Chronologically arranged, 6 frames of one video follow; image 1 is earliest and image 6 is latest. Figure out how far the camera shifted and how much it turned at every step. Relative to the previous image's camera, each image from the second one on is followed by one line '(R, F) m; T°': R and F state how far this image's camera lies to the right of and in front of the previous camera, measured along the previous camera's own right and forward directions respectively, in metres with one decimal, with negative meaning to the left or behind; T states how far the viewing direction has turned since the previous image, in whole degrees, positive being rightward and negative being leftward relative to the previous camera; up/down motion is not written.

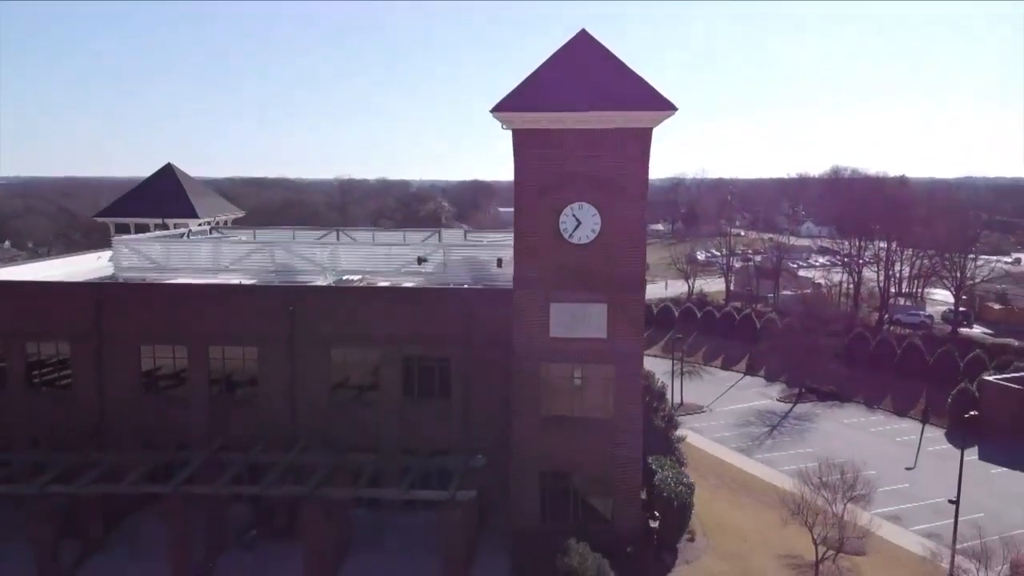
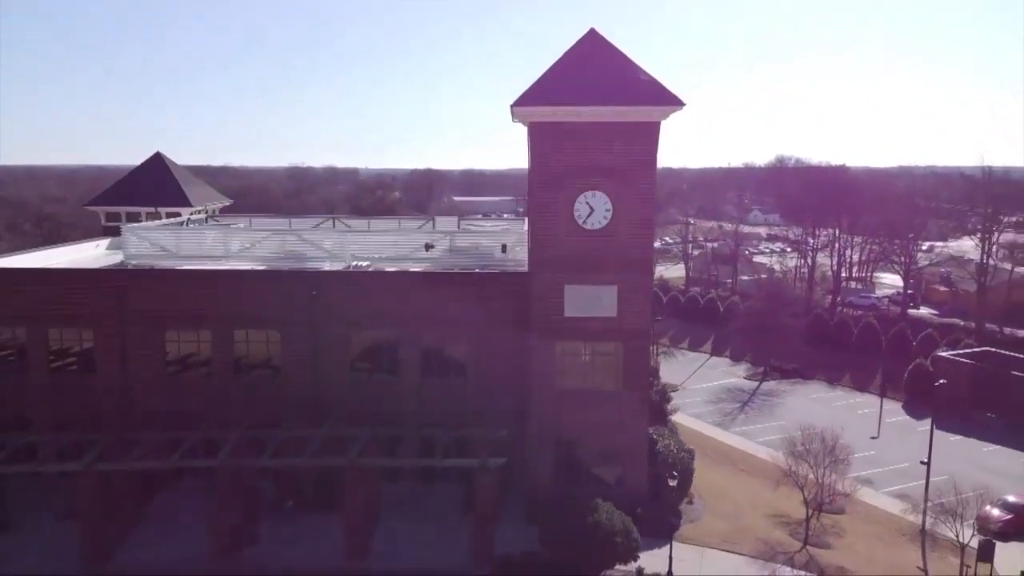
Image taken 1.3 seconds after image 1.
(-1.9, -1.3) m; +4°
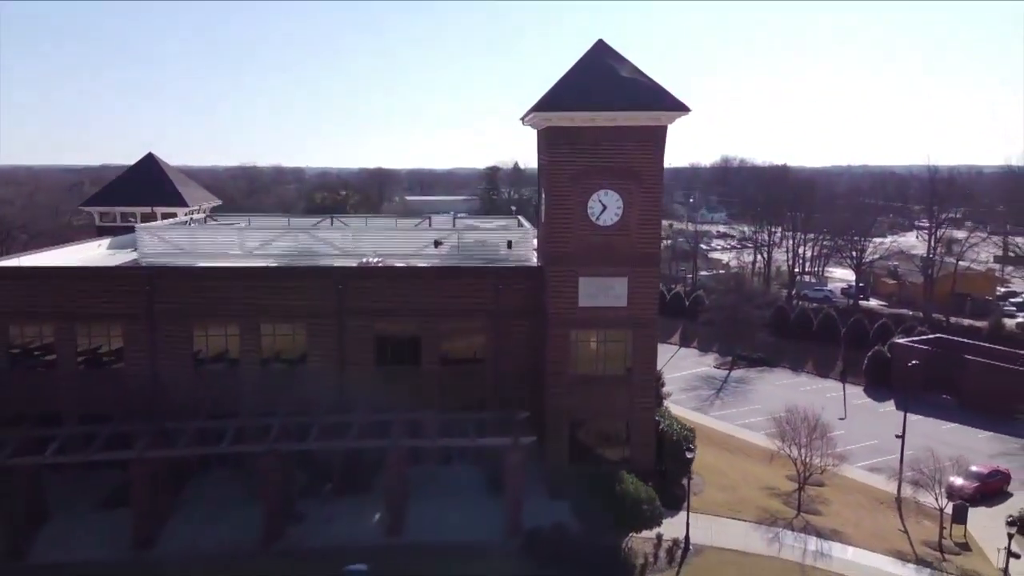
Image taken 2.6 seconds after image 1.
(-2.1, -1.4) m; +4°
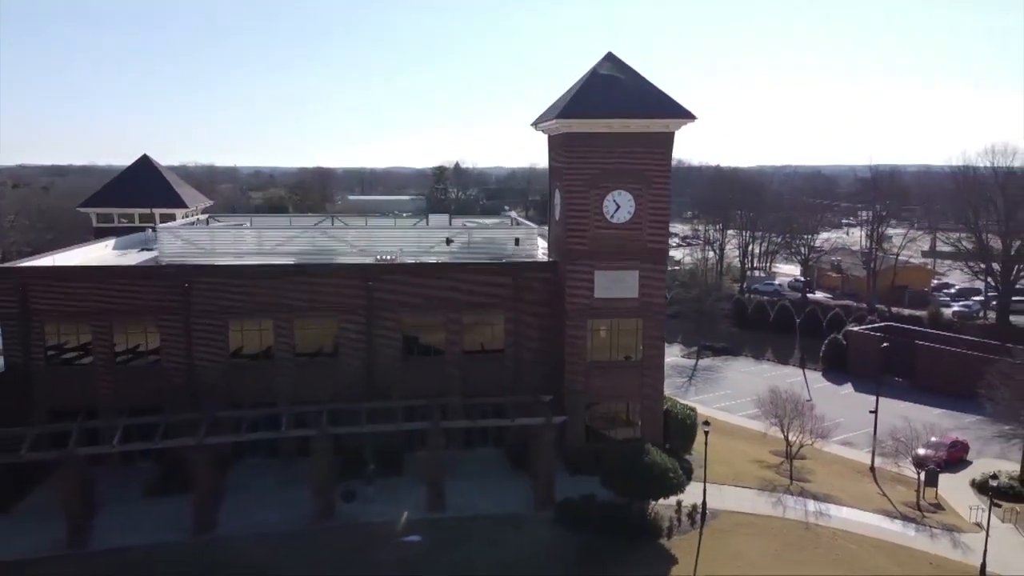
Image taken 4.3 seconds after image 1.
(-2.7, -1.7) m; +4°
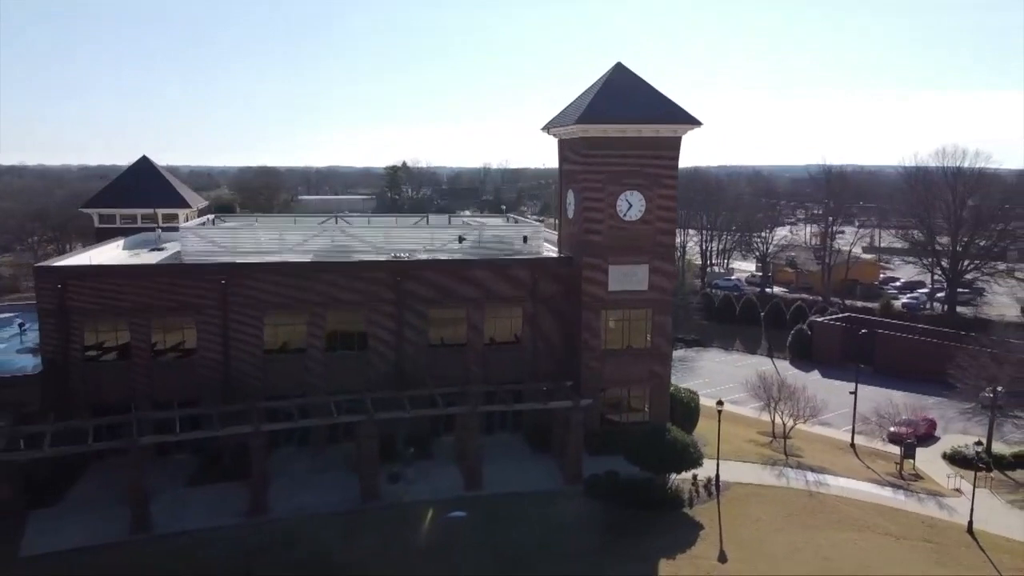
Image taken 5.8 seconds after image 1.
(-2.6, -1.6) m; +4°
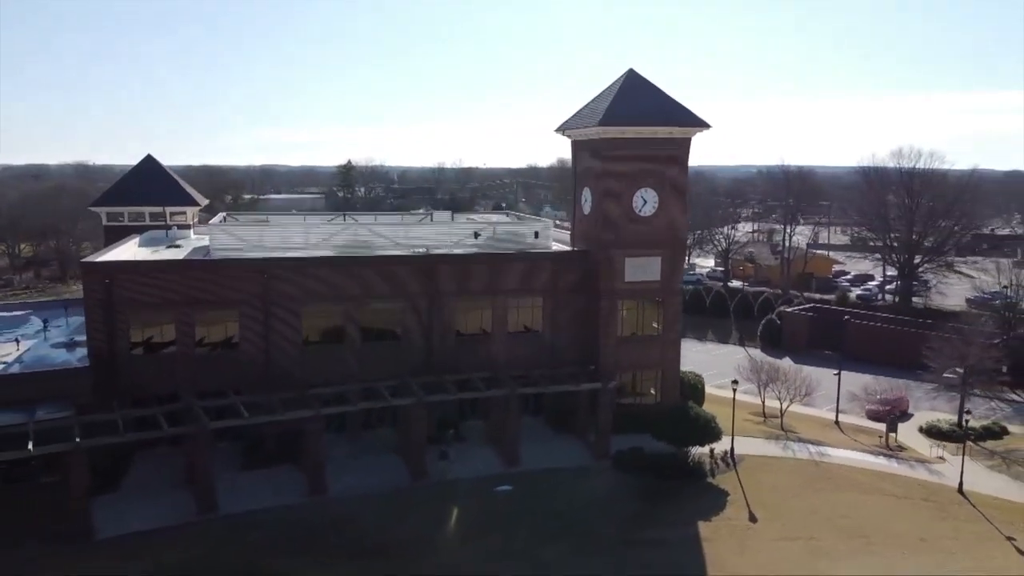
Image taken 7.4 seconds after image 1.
(-2.9, -1.6) m; +4°
